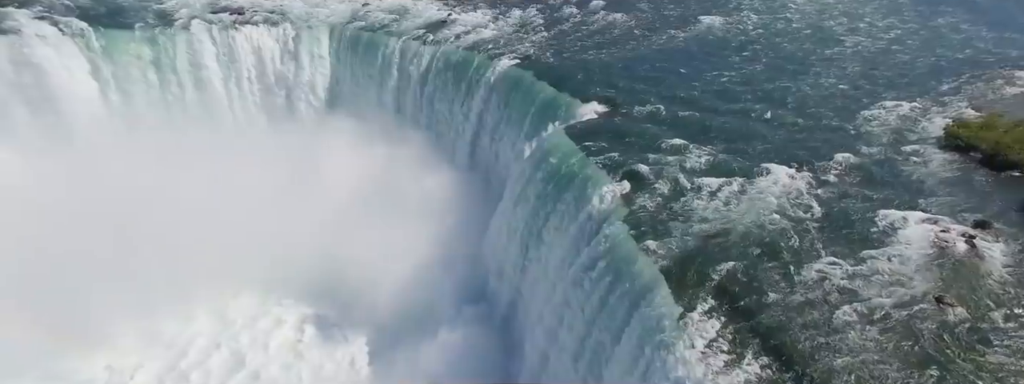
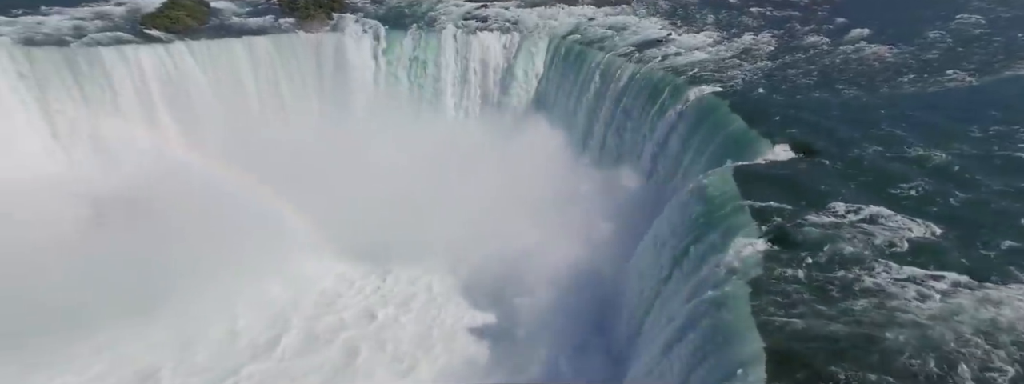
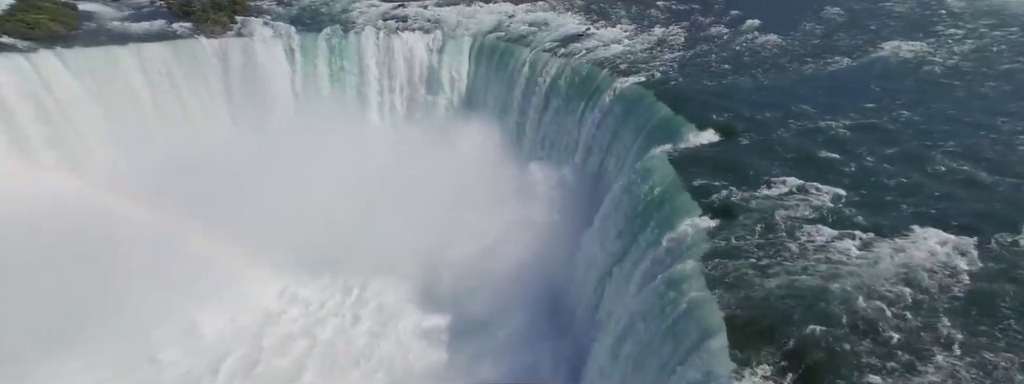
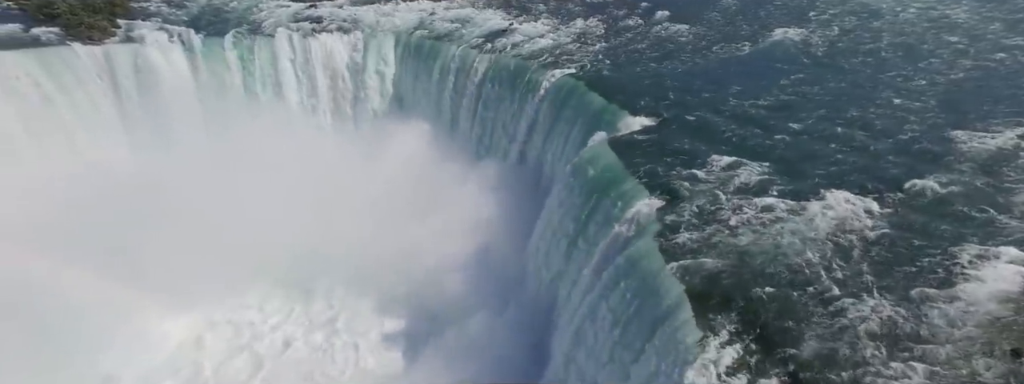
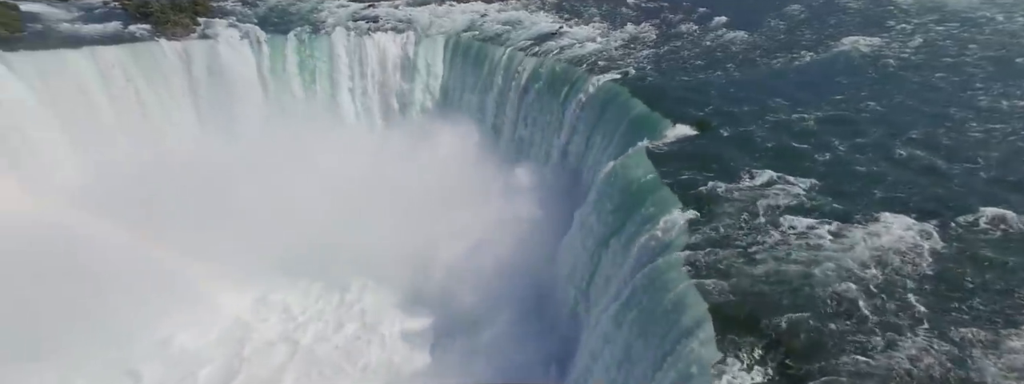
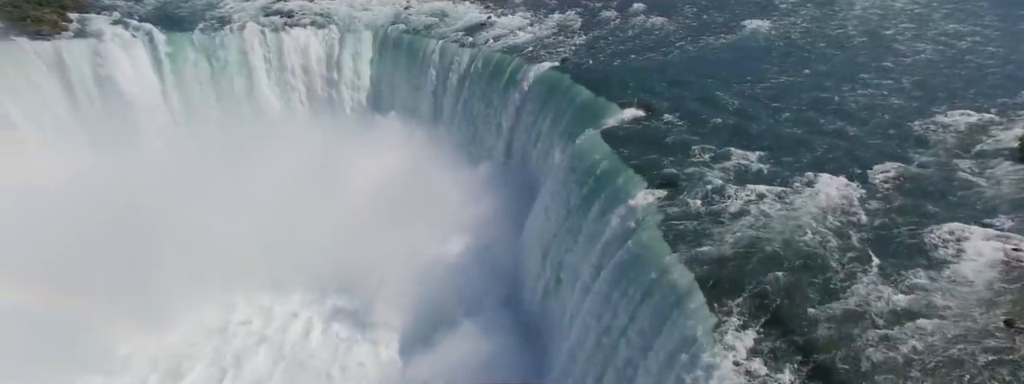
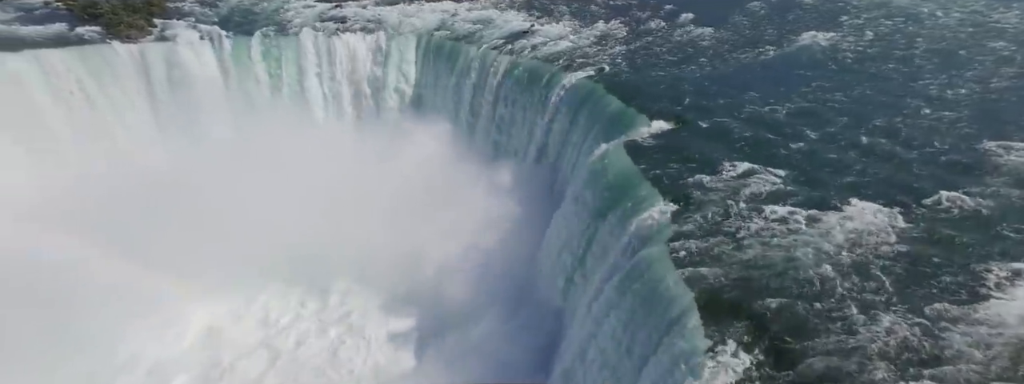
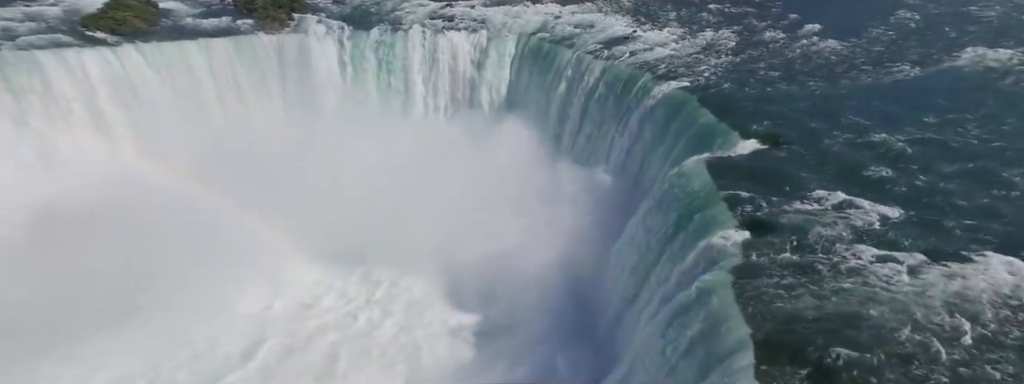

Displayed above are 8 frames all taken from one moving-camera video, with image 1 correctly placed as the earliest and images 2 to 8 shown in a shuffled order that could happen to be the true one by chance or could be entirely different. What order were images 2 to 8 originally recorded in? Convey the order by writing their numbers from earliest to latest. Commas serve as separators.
6, 4, 7, 5, 3, 8, 2
